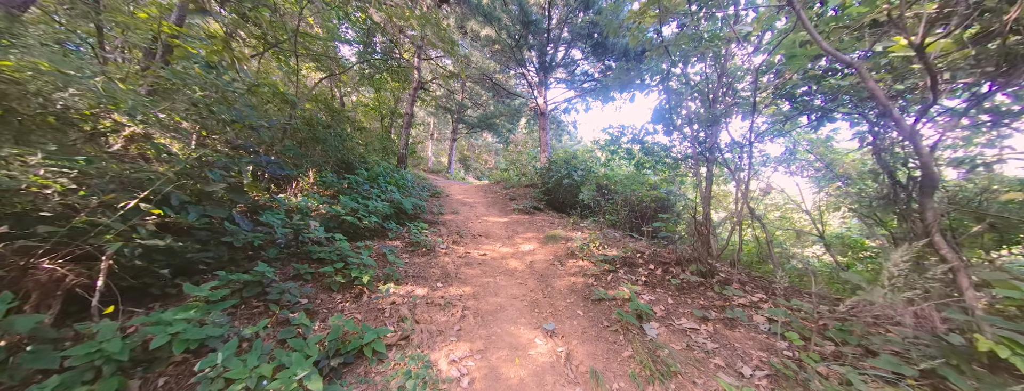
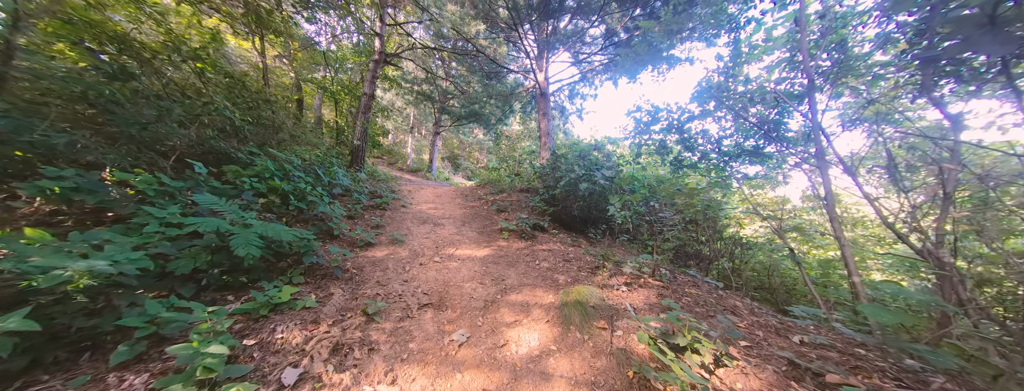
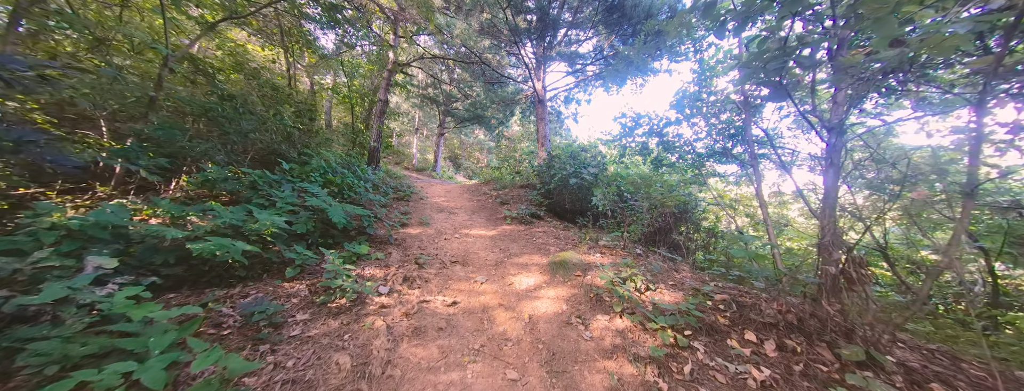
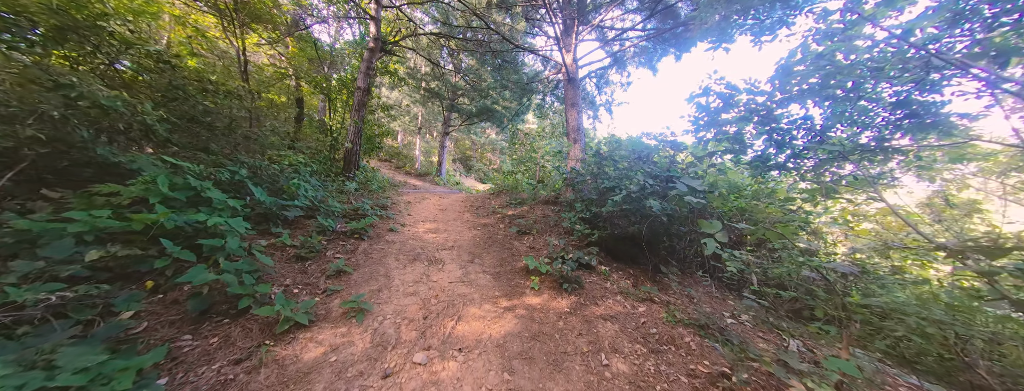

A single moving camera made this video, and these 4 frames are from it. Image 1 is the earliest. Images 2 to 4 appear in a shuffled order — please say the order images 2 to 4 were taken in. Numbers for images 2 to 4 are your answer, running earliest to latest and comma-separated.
3, 2, 4
